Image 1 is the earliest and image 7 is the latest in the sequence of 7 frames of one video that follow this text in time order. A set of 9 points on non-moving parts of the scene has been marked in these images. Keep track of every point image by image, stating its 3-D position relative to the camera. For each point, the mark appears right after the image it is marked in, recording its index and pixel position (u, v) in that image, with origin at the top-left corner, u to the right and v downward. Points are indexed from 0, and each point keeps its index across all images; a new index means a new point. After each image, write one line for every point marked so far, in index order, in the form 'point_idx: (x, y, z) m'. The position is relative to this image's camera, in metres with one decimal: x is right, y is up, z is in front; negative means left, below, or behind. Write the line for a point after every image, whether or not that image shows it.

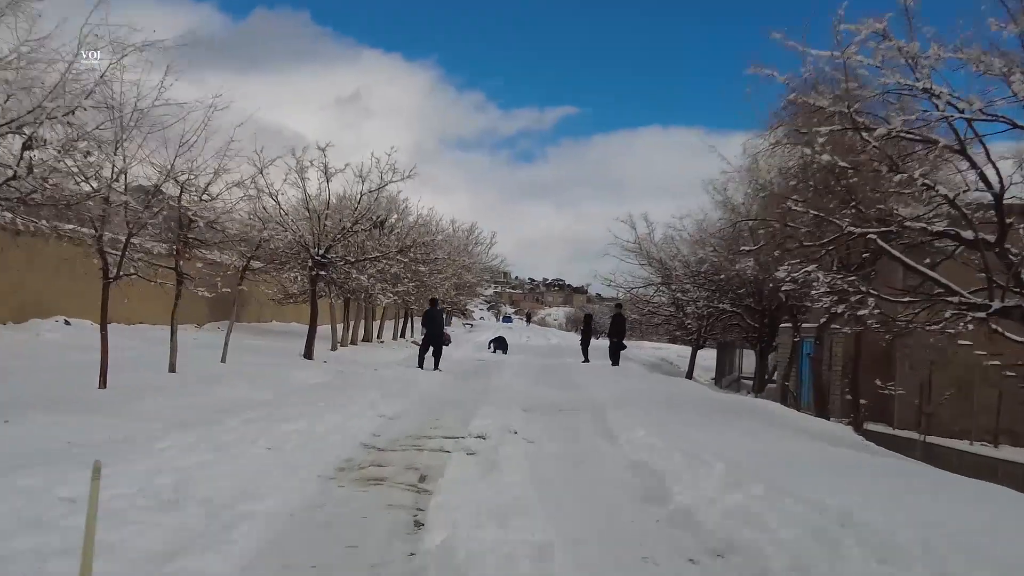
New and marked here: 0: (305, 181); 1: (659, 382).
0: (-4.9, +2.5, +17.5) m
1: (+3.3, -2.1, +16.8) m
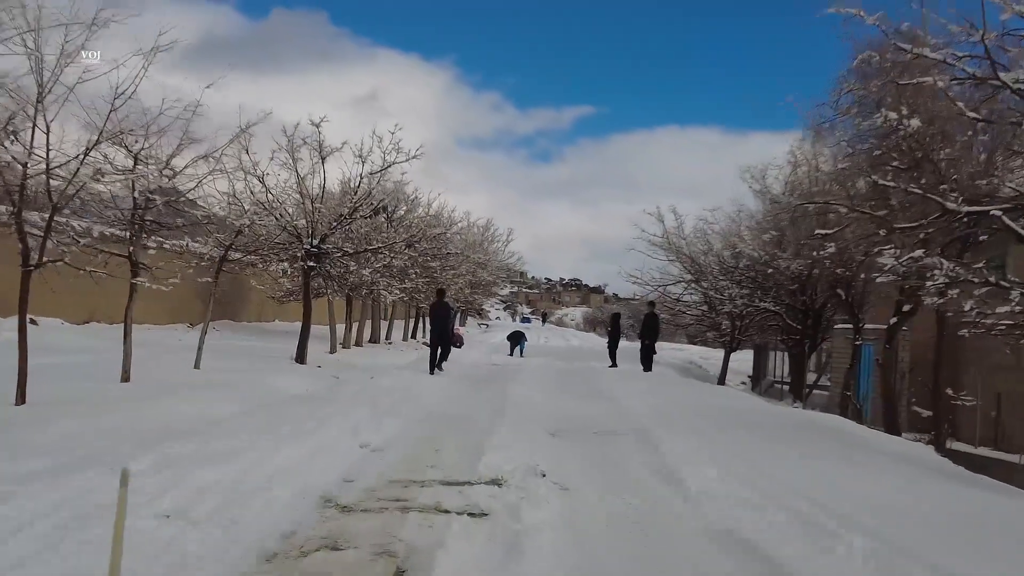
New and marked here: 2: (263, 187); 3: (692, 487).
0: (-4.4, +2.6, +15.4) m
1: (+3.7, -2.0, +14.5) m
2: (-4.7, +1.9, +14.2) m
3: (+1.5, -1.6, +5.9) m
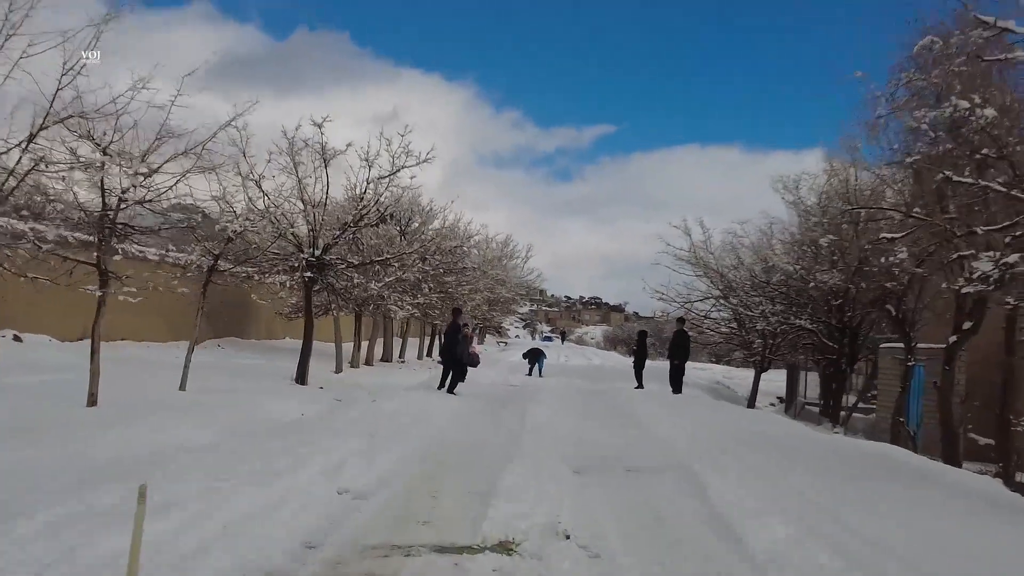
0: (-4.1, +2.3, +14.3) m
1: (+4.0, -2.3, +13.1) m
2: (-4.4, +1.7, +13.1) m
3: (+1.5, -1.6, +4.6) m
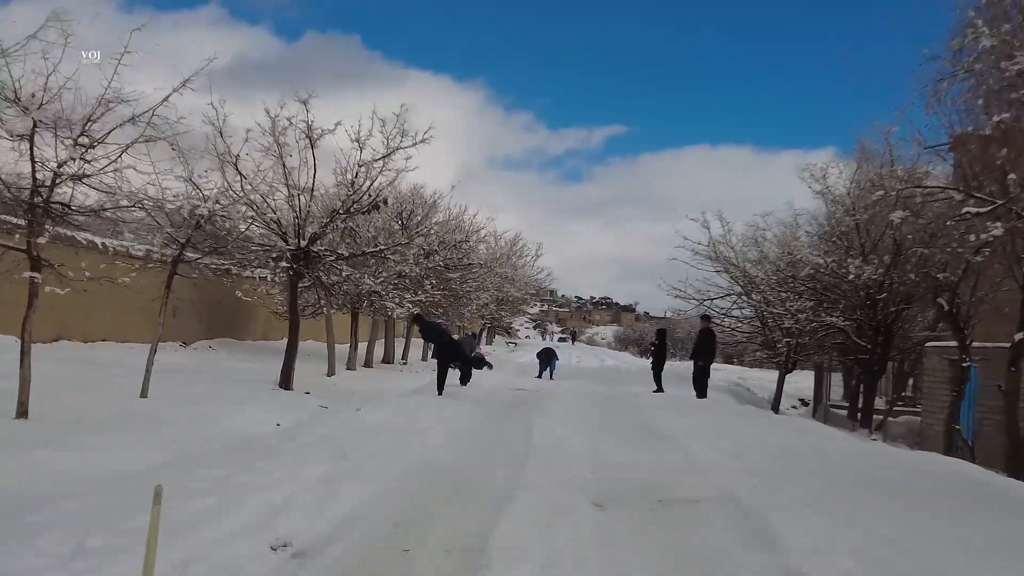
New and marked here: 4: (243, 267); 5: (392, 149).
0: (-4.0, +2.4, +12.9) m
1: (+4.1, -2.1, +11.5) m
2: (-4.3, +1.8, +11.6) m
3: (+1.5, -1.5, +3.1) m
4: (-4.7, +0.4, +12.9) m
5: (-2.2, +2.5, +13.6) m
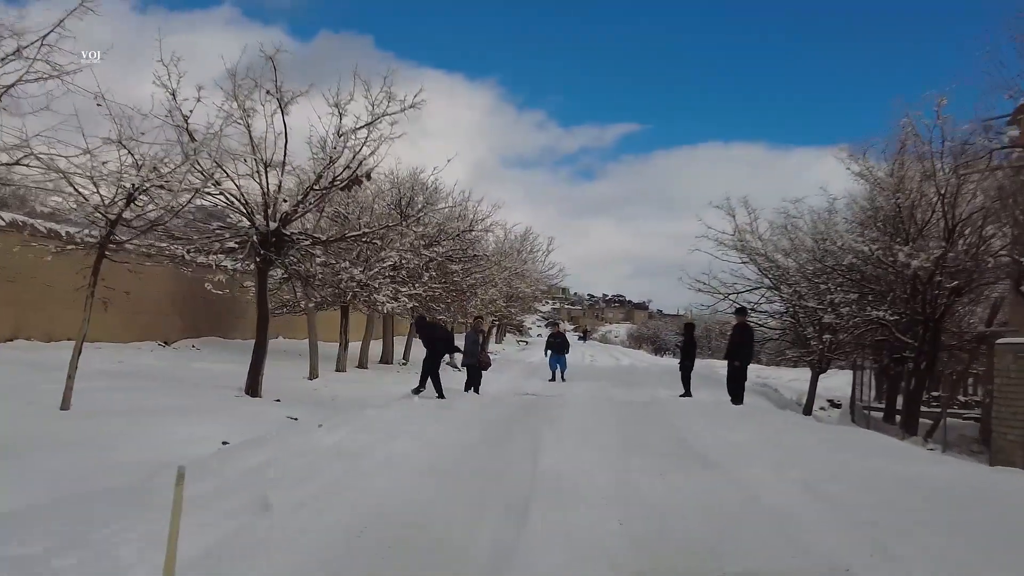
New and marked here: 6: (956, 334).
0: (-3.9, +2.6, +11.0) m
1: (+4.2, -1.9, +9.5) m
2: (-4.2, +2.0, +9.7) m
3: (+1.5, -1.4, +1.1) m
4: (-4.6, +0.5, +11.1) m
5: (-2.1, +2.7, +11.7) m
6: (+11.9, -1.2, +19.8) m
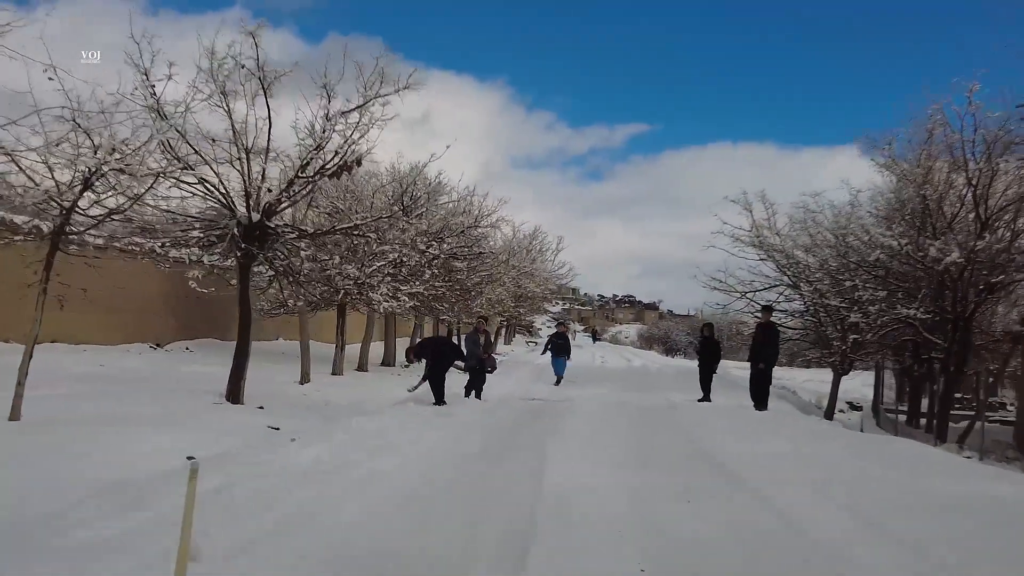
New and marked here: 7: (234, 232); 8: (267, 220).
0: (-3.9, +2.6, +10.1) m
1: (+4.2, -1.9, +8.5) m
2: (-4.2, +2.0, +8.8) m
3: (+1.4, -1.3, +0.1) m
4: (-4.6, +0.6, +10.2) m
5: (-2.1, +2.7, +10.7) m
6: (+12.1, -1.2, +18.7) m
7: (-3.7, +0.7, +9.9) m
8: (-3.4, +0.9, +10.4) m
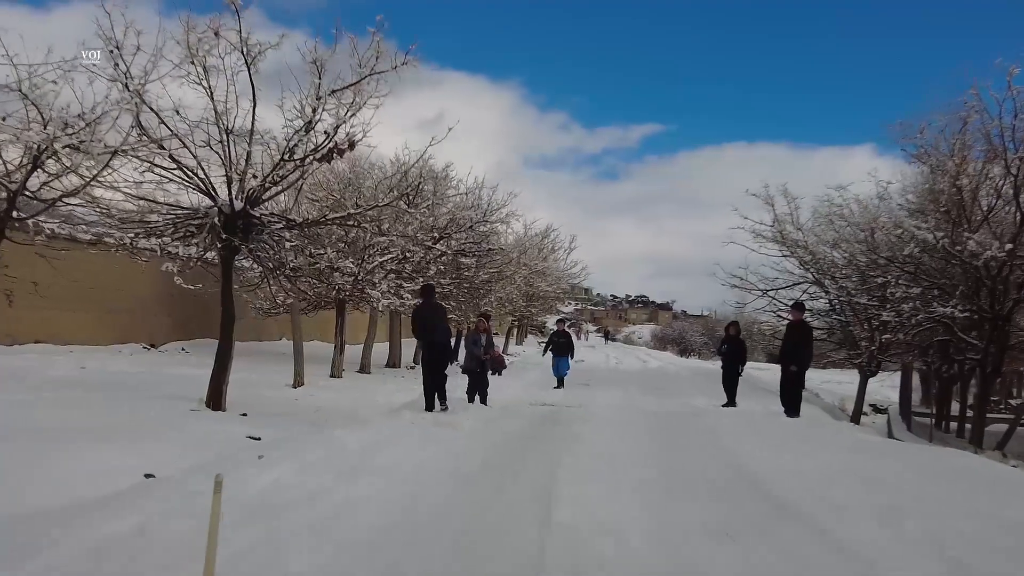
0: (-3.8, +2.7, +9.2) m
1: (+4.3, -1.8, +7.5) m
2: (-4.1, +2.1, +8.0) m
3: (+1.3, -1.2, -0.8) m
4: (-4.5, +0.6, +9.3) m
5: (-2.0, +2.8, +9.8) m
6: (+12.3, -1.1, +17.6) m
7: (-3.6, +0.8, +9.0) m
8: (-3.3, +1.0, +9.5) m
